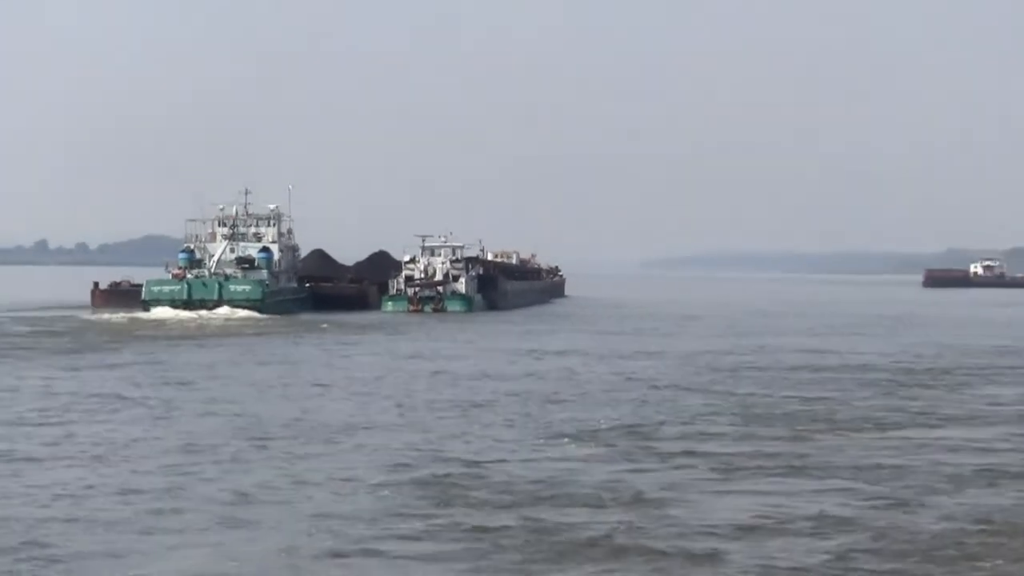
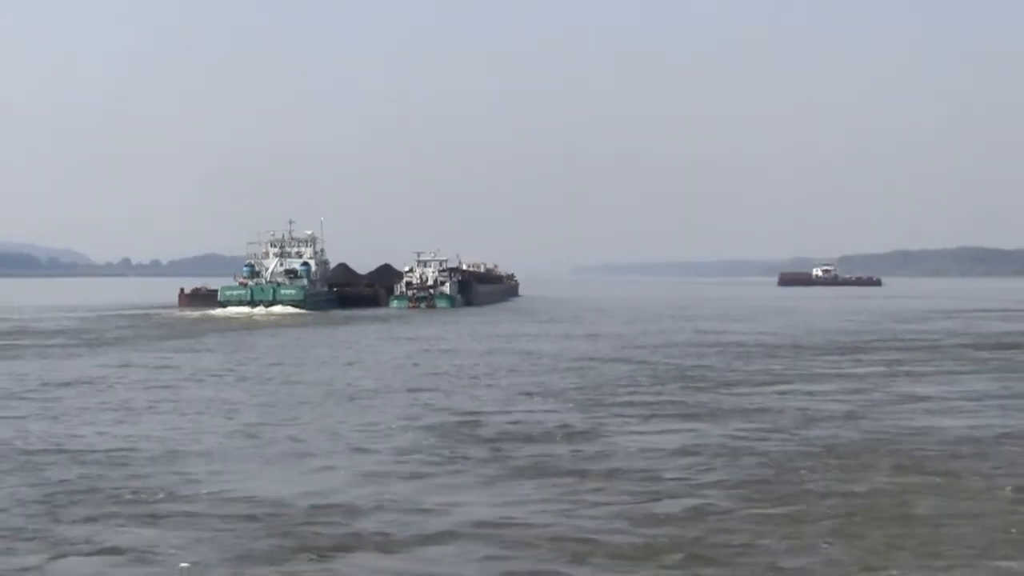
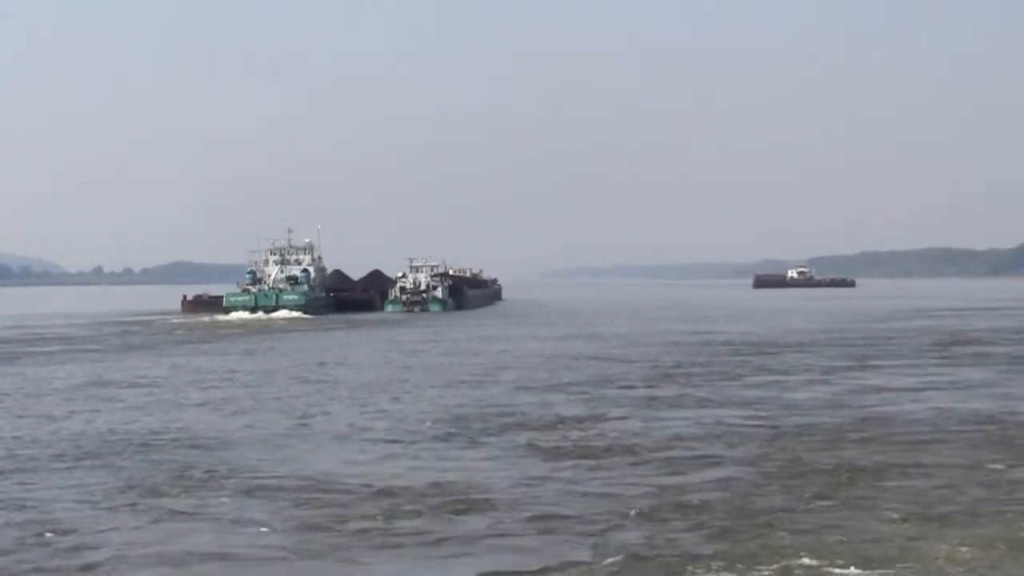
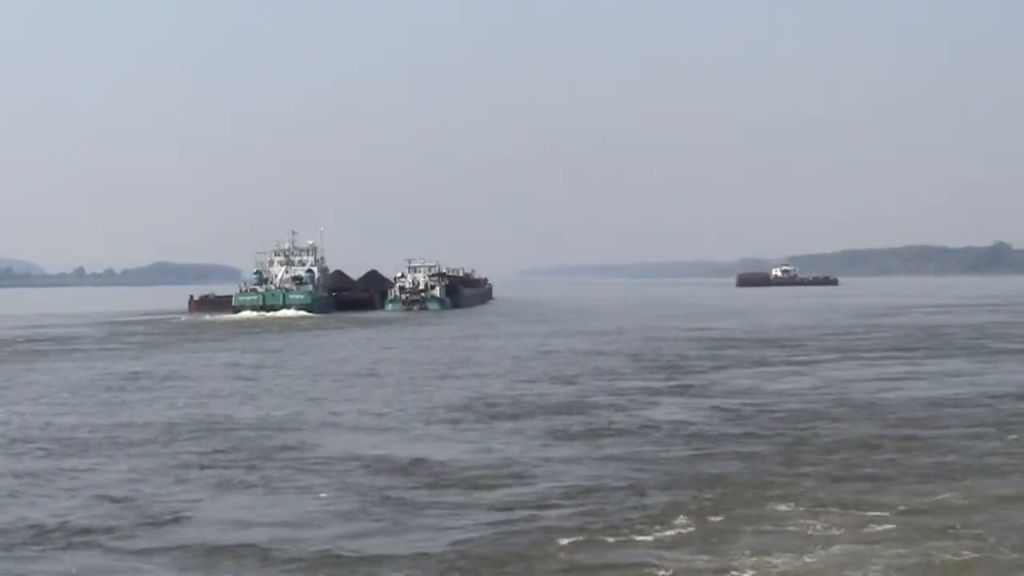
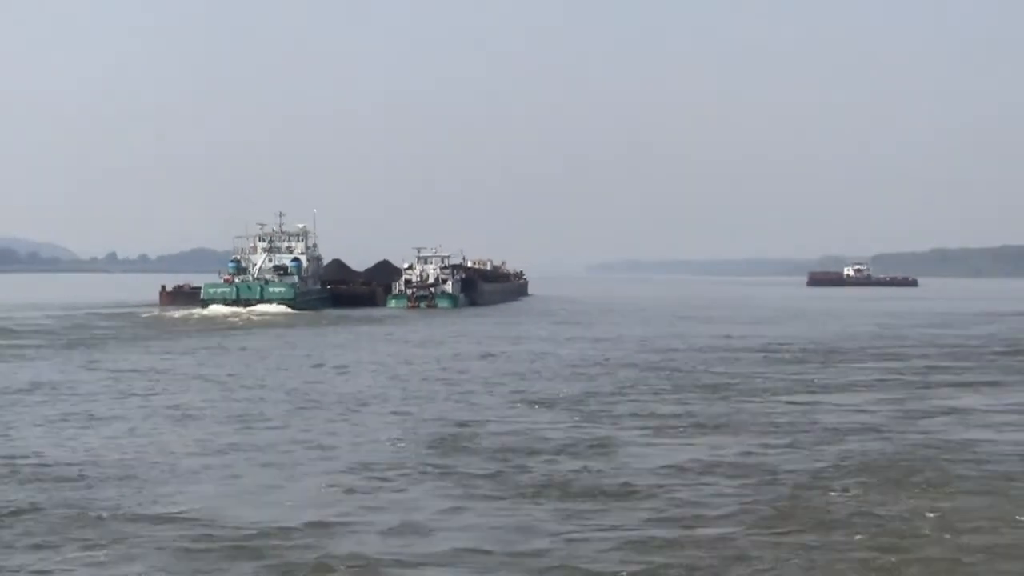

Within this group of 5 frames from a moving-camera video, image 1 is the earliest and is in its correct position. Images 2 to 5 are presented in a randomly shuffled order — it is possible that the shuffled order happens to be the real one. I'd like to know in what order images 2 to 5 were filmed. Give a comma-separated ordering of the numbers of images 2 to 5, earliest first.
5, 2, 3, 4
